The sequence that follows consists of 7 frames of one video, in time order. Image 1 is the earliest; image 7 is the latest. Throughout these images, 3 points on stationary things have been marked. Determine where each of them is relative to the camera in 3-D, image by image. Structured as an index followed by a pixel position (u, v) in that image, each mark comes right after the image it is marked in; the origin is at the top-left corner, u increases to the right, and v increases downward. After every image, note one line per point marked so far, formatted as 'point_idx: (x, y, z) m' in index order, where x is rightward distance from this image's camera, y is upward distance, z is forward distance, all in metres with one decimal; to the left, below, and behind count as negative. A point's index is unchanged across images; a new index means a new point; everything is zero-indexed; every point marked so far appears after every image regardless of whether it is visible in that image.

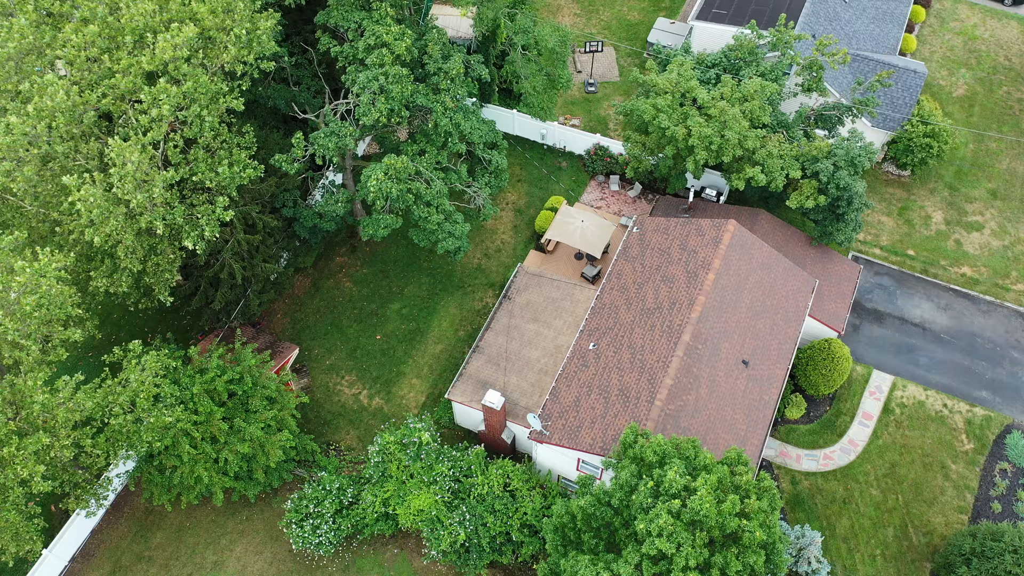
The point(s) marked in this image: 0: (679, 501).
0: (+3.8, -4.8, +18.6) m
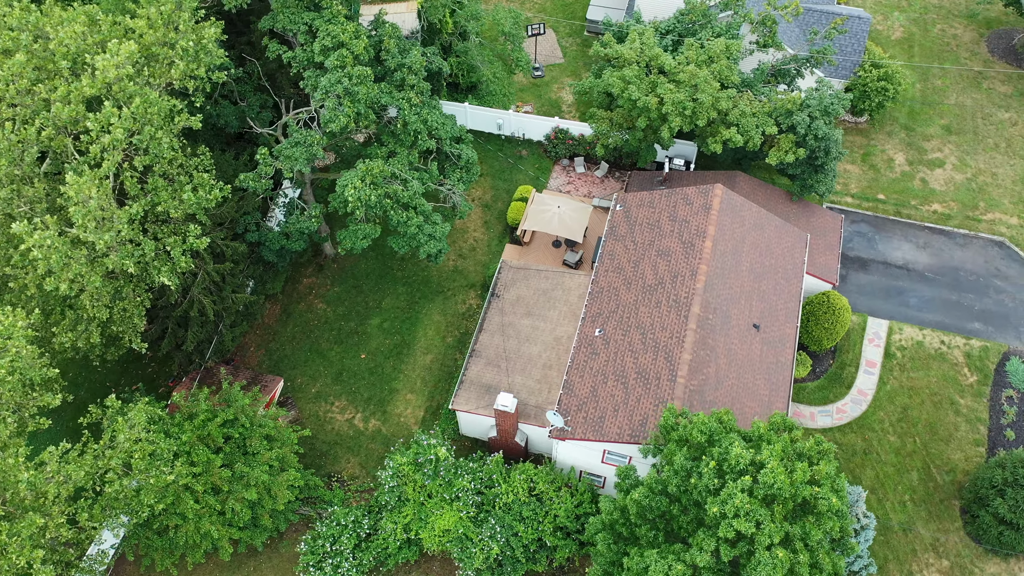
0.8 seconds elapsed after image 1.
0: (+5.1, -4.1, +17.6) m
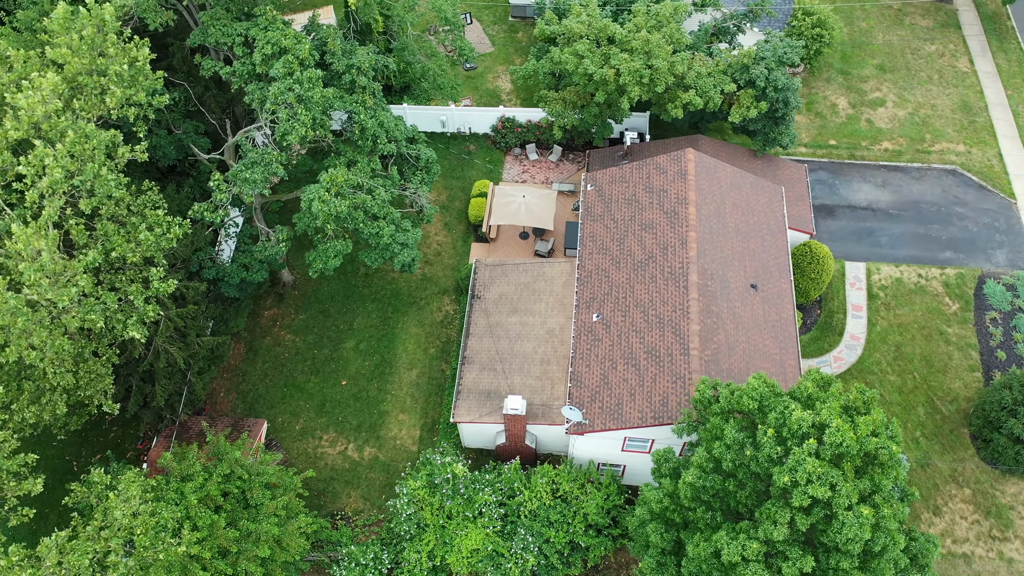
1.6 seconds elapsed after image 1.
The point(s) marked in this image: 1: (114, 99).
0: (+6.2, -3.1, +16.8) m
1: (-9.3, +4.4, +19.3) m
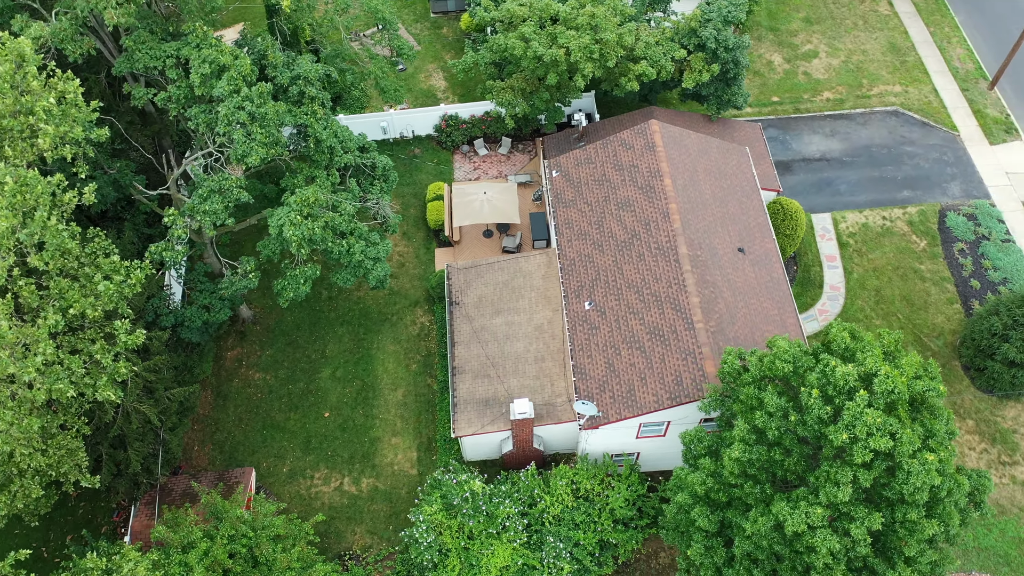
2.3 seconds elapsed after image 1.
0: (+6.9, -2.0, +16.2) m
1: (-9.6, +3.1, +17.2) m
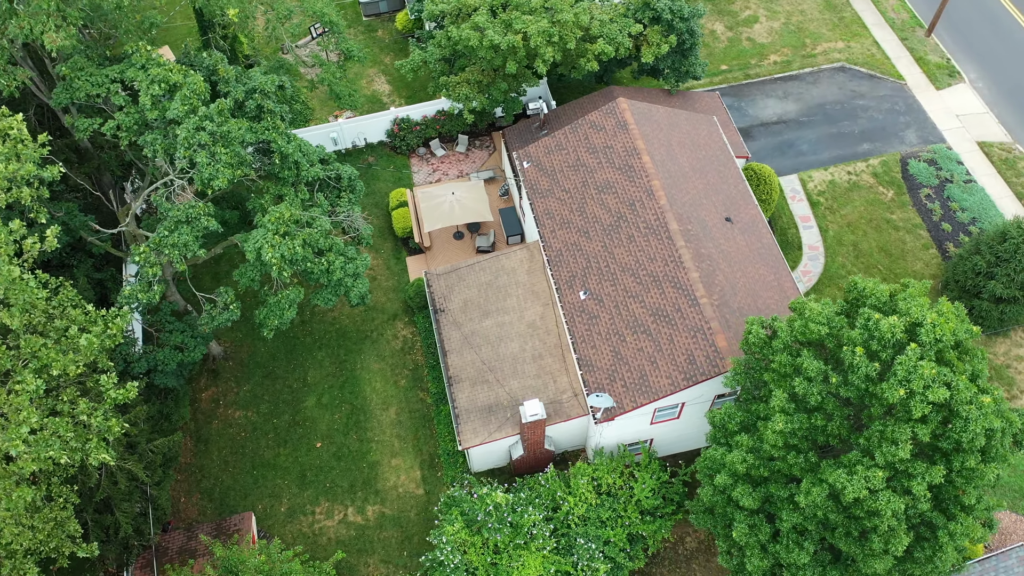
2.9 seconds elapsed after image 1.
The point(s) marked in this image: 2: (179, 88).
0: (+7.5, -1.1, +15.7) m
1: (-9.6, +2.0, +15.4) m
2: (-7.9, +4.7, +19.4) m
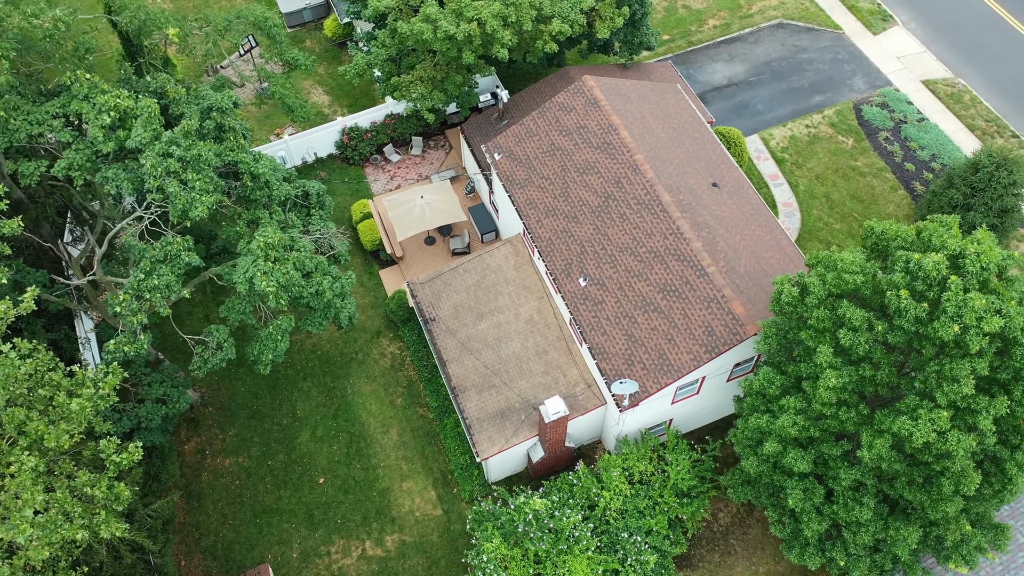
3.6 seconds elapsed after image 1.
0: (+8.2, +0.2, +15.3) m
1: (-9.0, +0.8, +13.5) m
2: (-8.1, +3.7, +17.6) m
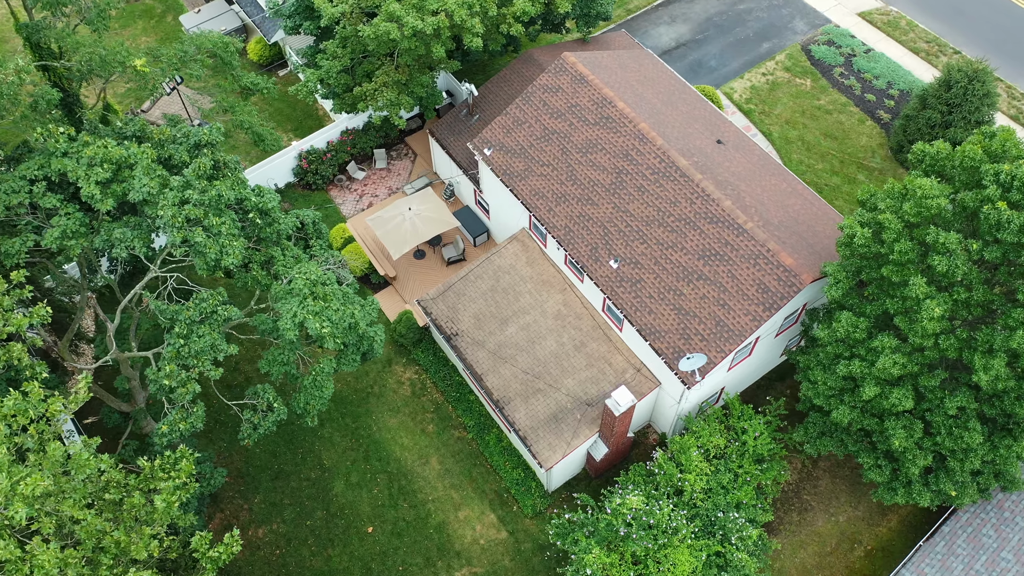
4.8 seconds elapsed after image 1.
0: (+9.7, +1.9, +15.0) m
1: (-7.0, -0.7, +11.1) m
2: (-7.1, +2.3, +15.3) m
